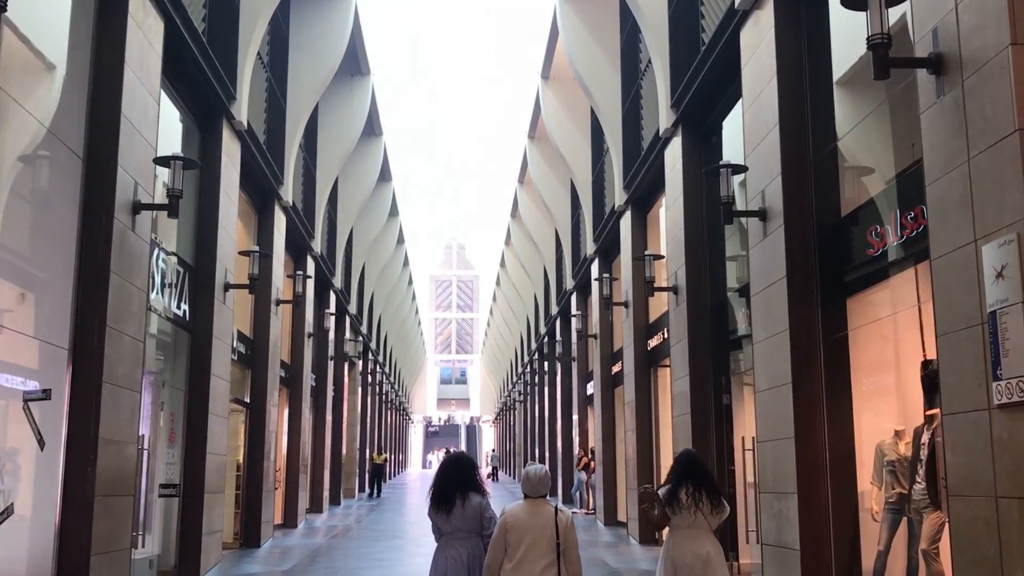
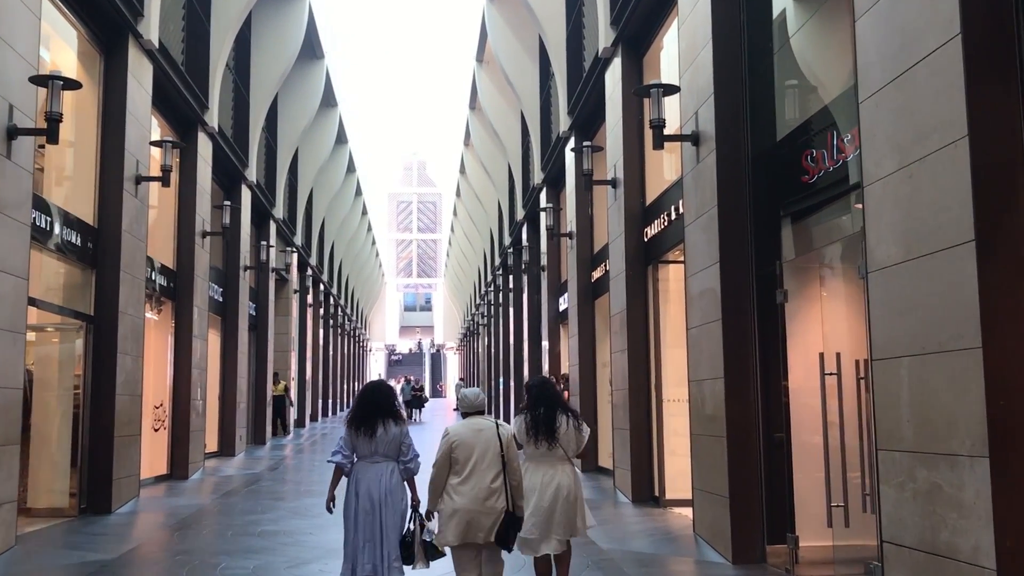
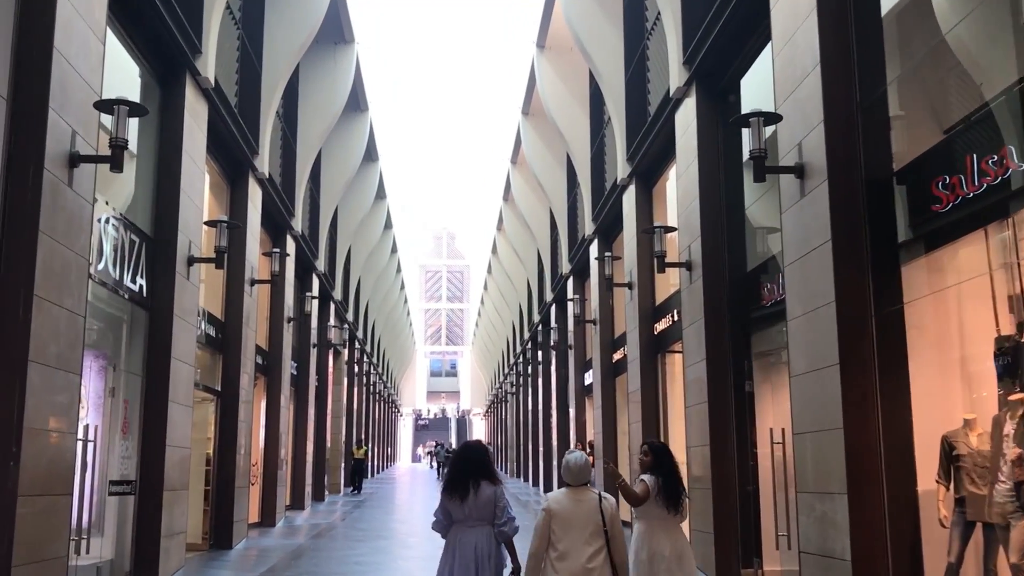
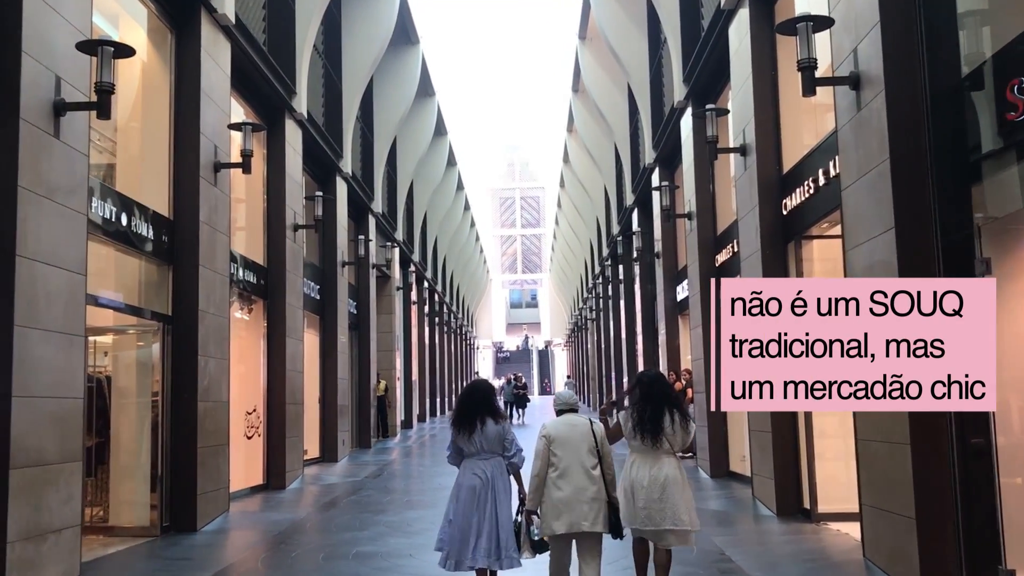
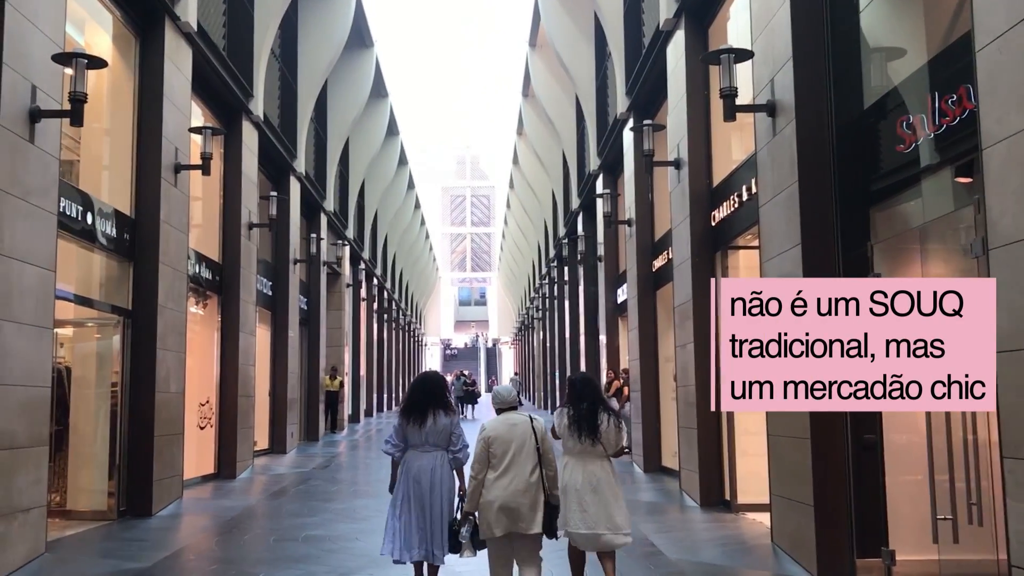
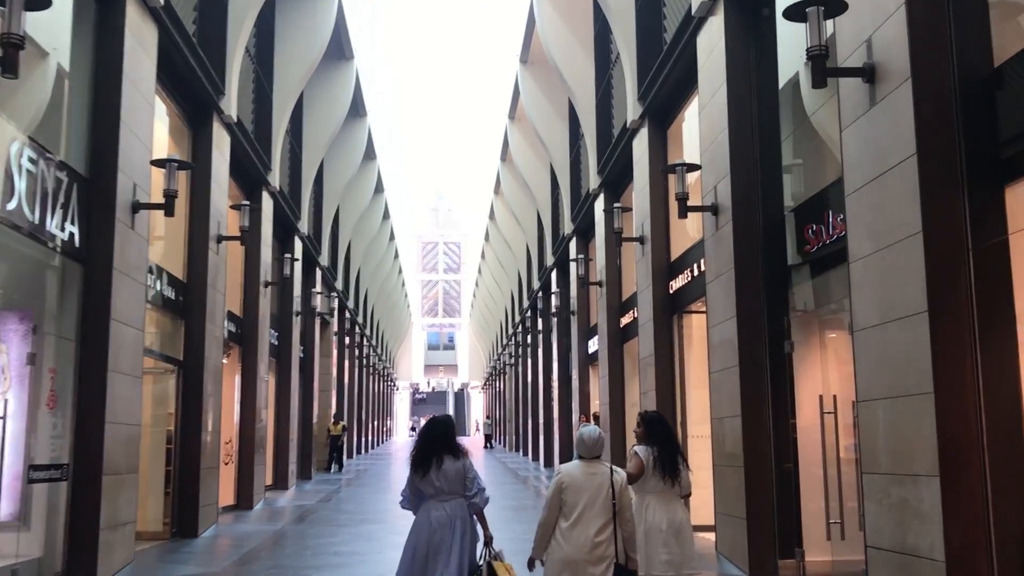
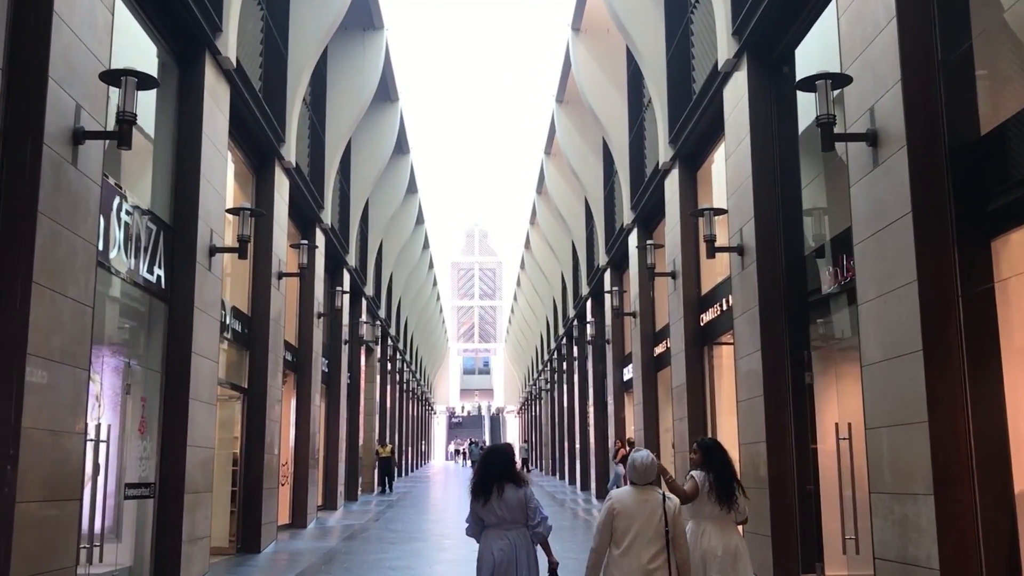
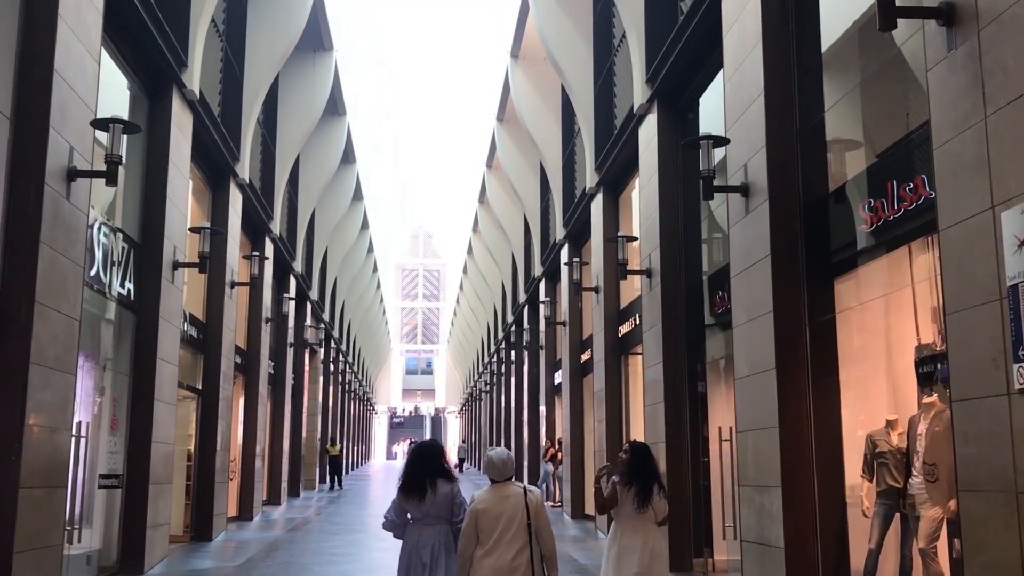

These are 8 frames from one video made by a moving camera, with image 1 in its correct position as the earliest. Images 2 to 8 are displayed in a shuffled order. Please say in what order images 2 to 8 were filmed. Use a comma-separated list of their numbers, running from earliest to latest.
8, 3, 7, 6, 2, 5, 4
